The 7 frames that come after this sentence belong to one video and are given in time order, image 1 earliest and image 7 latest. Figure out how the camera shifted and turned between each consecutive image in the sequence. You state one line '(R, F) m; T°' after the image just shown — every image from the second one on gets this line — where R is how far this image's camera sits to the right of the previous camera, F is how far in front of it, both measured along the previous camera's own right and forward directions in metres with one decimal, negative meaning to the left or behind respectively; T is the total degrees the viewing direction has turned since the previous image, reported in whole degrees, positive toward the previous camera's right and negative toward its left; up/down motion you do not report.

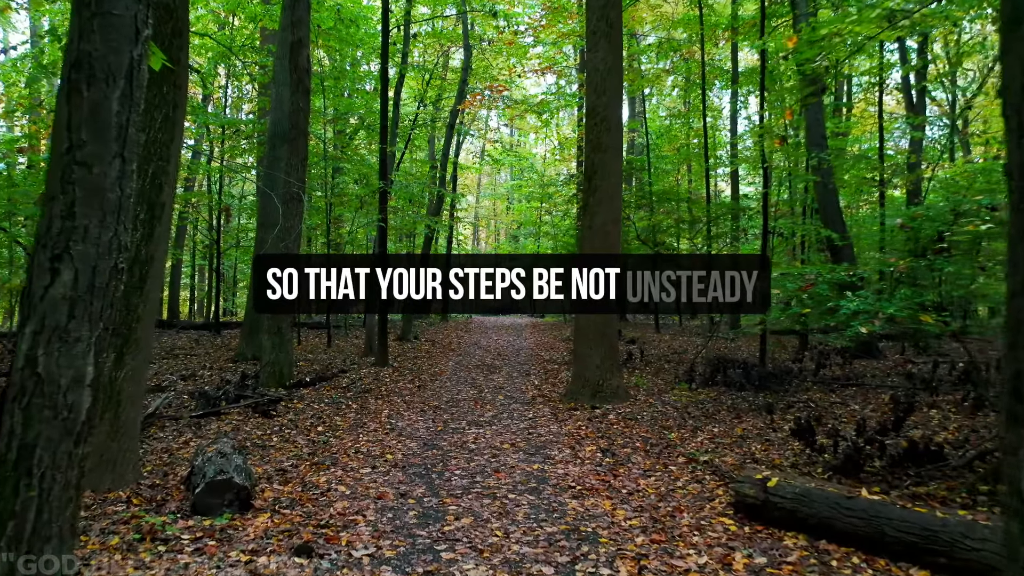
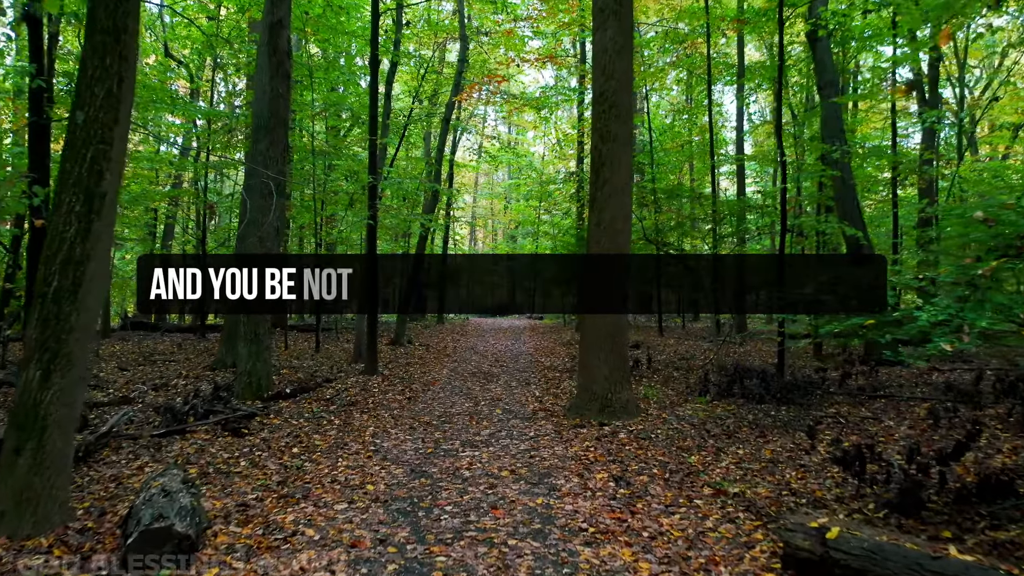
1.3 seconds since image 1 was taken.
(0.0, +0.7) m; 0°
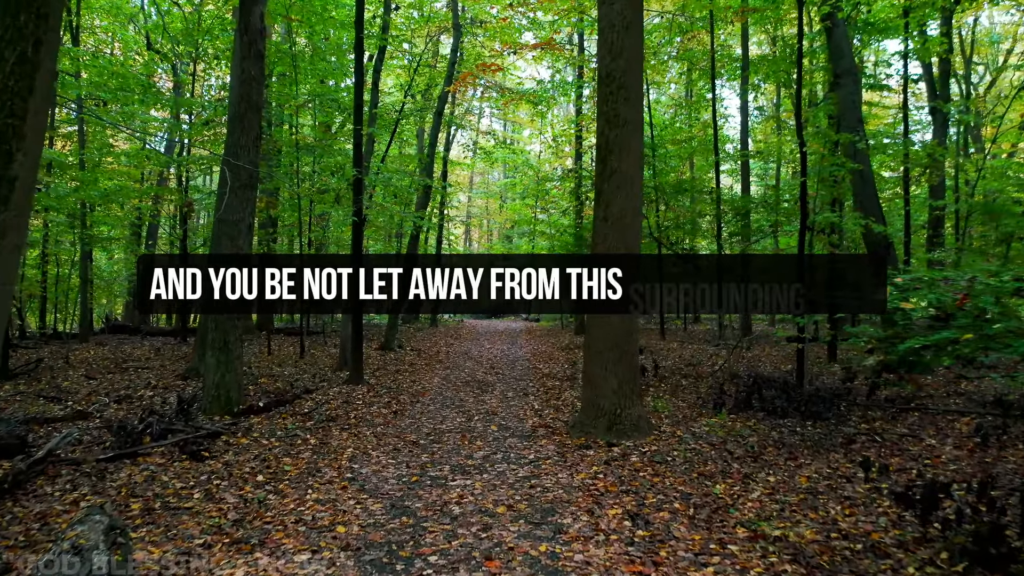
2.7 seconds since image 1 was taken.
(0.0, +0.8) m; +1°
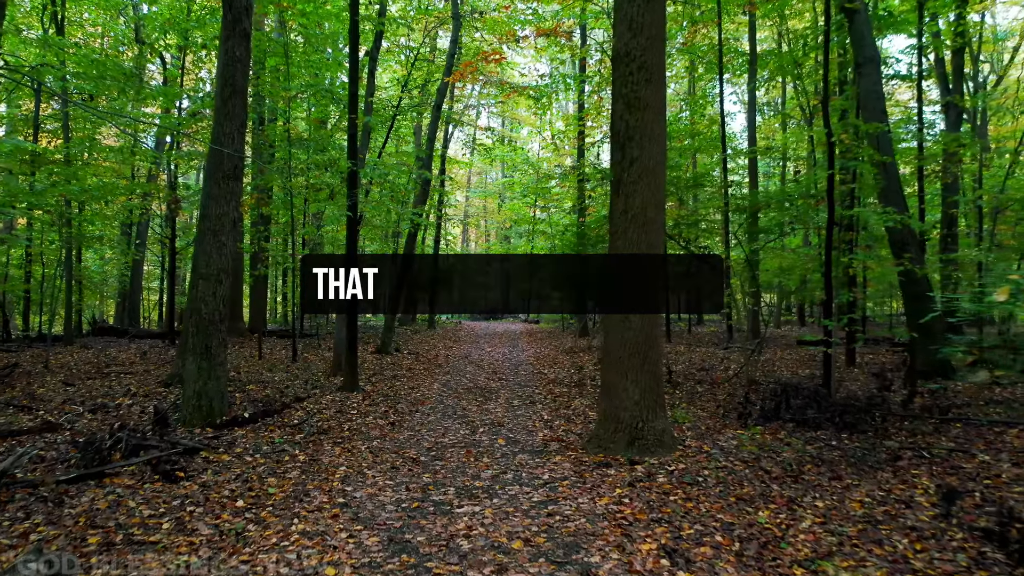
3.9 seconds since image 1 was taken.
(-0.2, +0.6) m; 0°
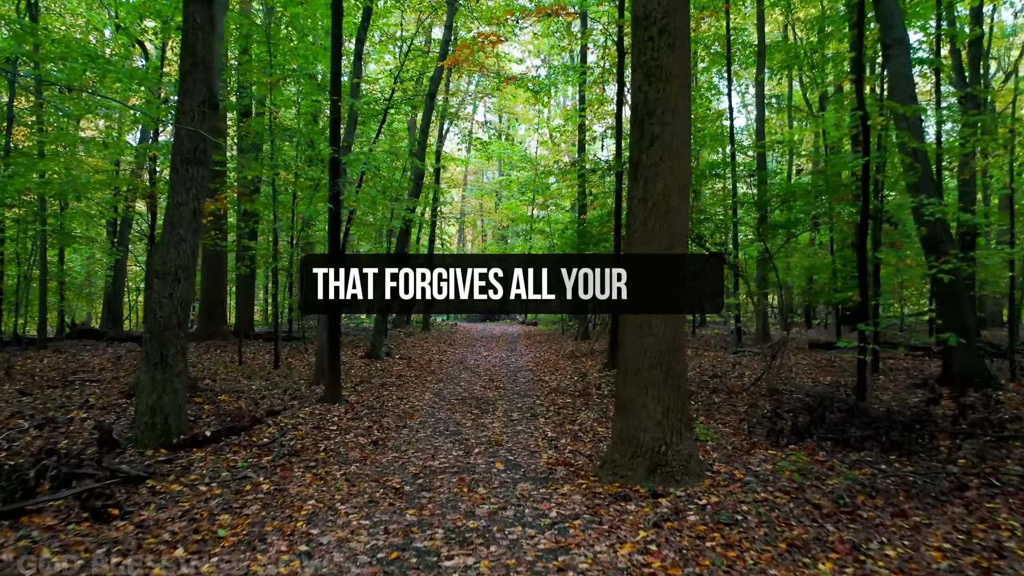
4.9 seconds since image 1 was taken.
(0.0, +0.8) m; 0°
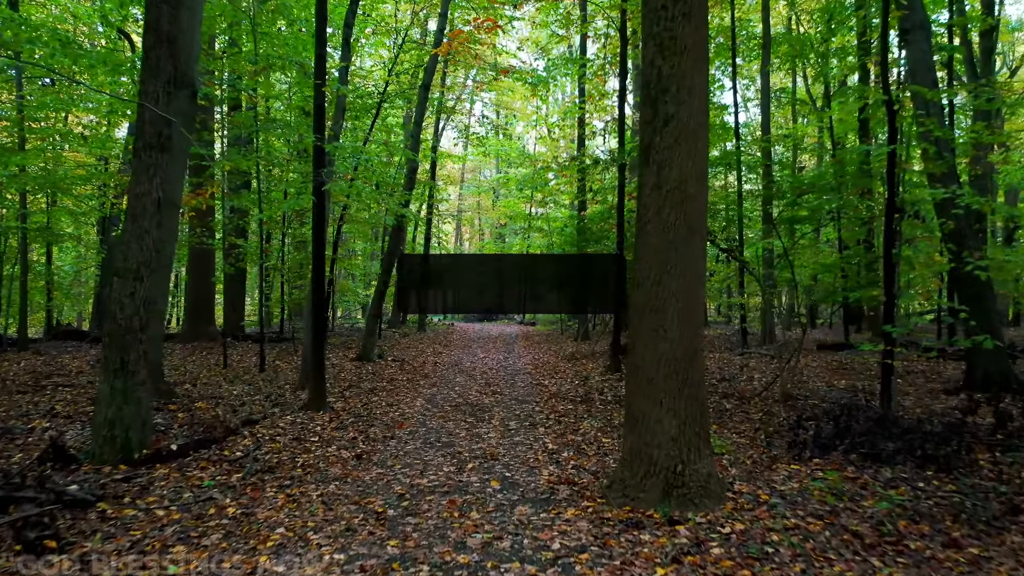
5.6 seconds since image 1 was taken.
(0.0, +0.6) m; 0°
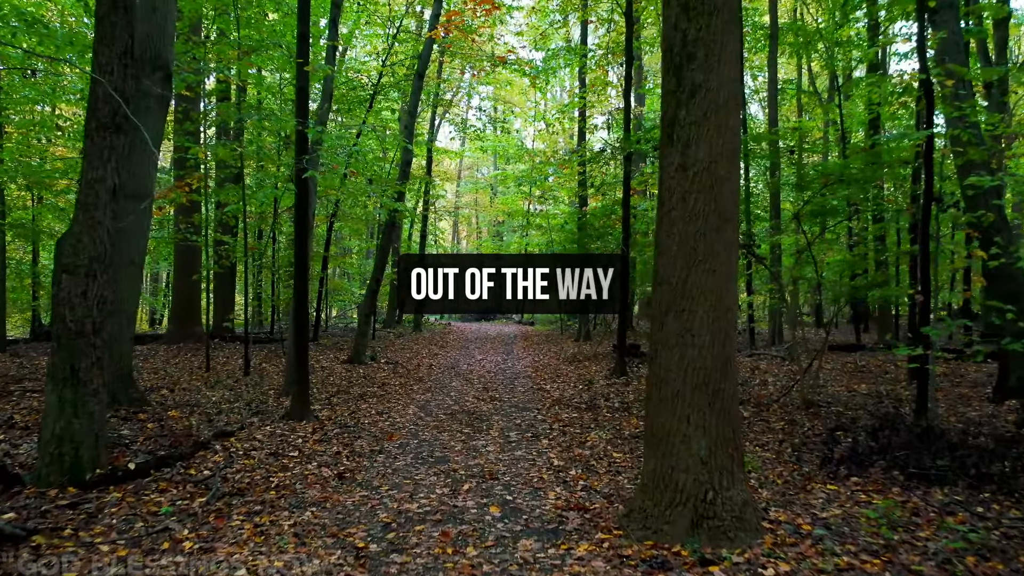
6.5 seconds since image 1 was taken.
(0.0, +0.6) m; 0°
